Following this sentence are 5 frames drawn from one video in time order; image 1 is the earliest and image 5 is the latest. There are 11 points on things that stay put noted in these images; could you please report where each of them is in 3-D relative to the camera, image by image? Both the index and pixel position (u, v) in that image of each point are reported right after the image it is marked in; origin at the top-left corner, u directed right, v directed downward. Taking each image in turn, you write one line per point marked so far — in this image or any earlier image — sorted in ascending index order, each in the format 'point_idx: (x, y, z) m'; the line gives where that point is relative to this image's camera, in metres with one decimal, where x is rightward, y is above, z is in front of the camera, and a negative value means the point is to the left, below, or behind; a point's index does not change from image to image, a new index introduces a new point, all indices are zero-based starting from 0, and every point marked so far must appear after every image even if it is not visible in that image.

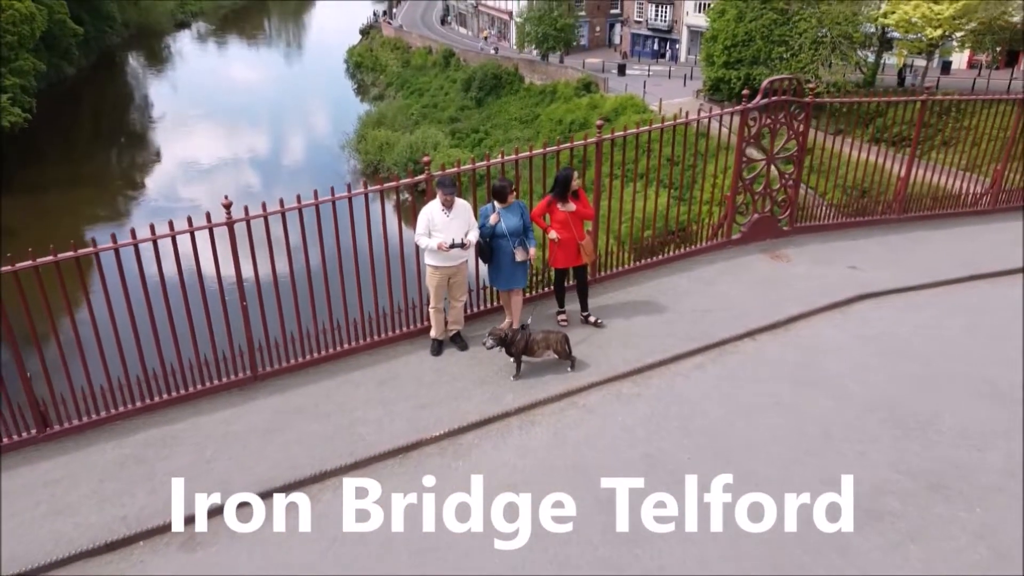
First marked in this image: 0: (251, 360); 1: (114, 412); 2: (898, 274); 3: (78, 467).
0: (-1.5, -0.3, +5.1) m
1: (-2.1, -0.6, +4.8) m
2: (+2.5, +0.1, +5.8) m
3: (-2.1, -0.8, +4.4) m
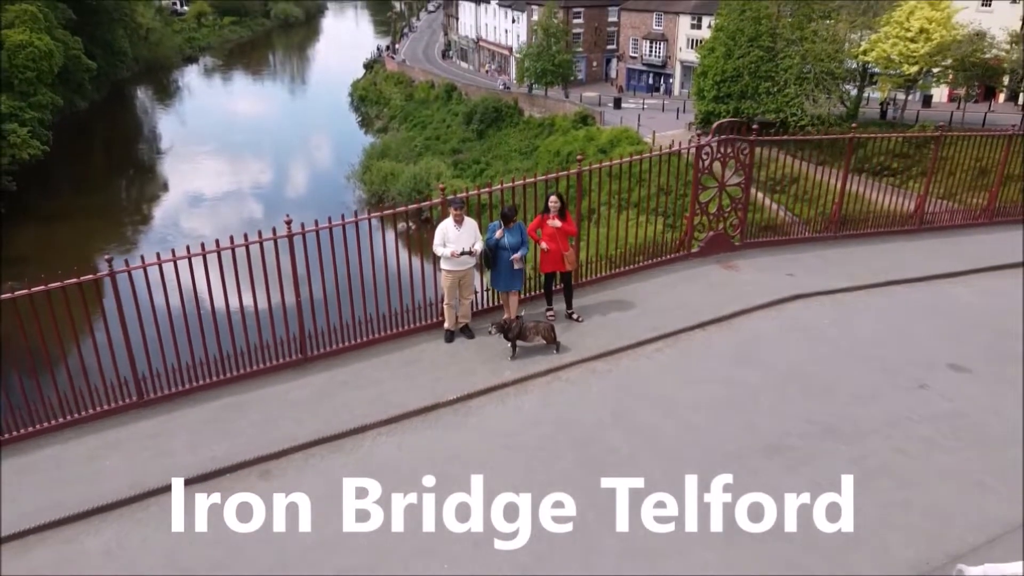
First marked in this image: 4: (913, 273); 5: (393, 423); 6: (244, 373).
0: (-1.5, -0.4, +6.2) m
1: (-2.1, -0.6, +6.0) m
2: (+2.5, +0.1, +7.0) m
3: (-2.1, -0.8, +5.5) m
4: (+3.3, +0.1, +7.4) m
5: (-0.7, -0.9, +5.4) m
6: (-1.8, -0.6, +6.3) m
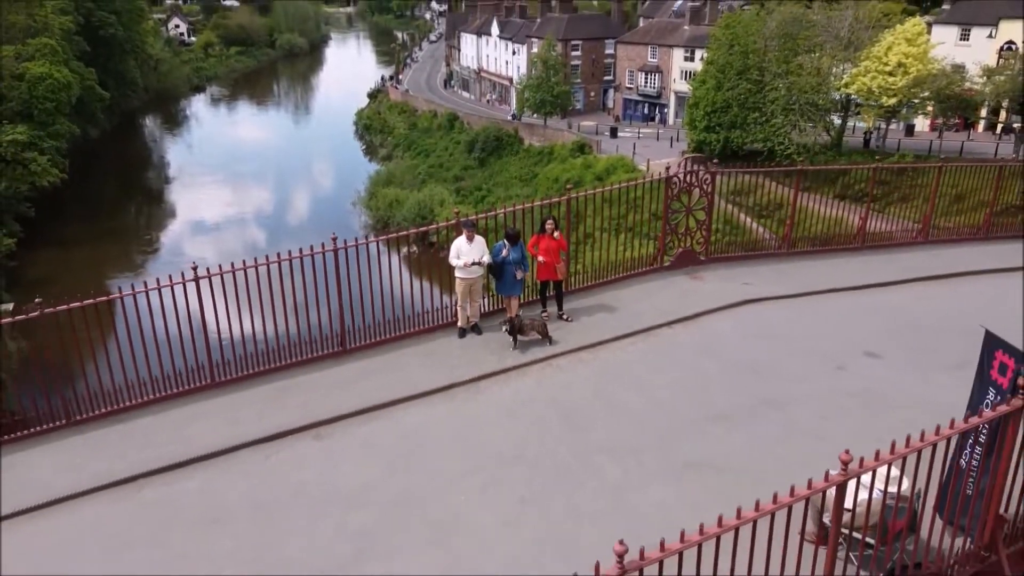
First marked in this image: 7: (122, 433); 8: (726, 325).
0: (-1.5, -0.4, +7.5) m
1: (-2.1, -0.7, +7.3) m
2: (+2.5, 0.0, +8.3) m
3: (-2.1, -0.9, +6.8) m
4: (+3.3, 0.0, +8.6) m
5: (-0.7, -0.9, +6.6) m
6: (-1.8, -0.6, +7.5) m
7: (-2.9, -1.1, +6.6) m
8: (+1.8, -0.3, +7.6) m
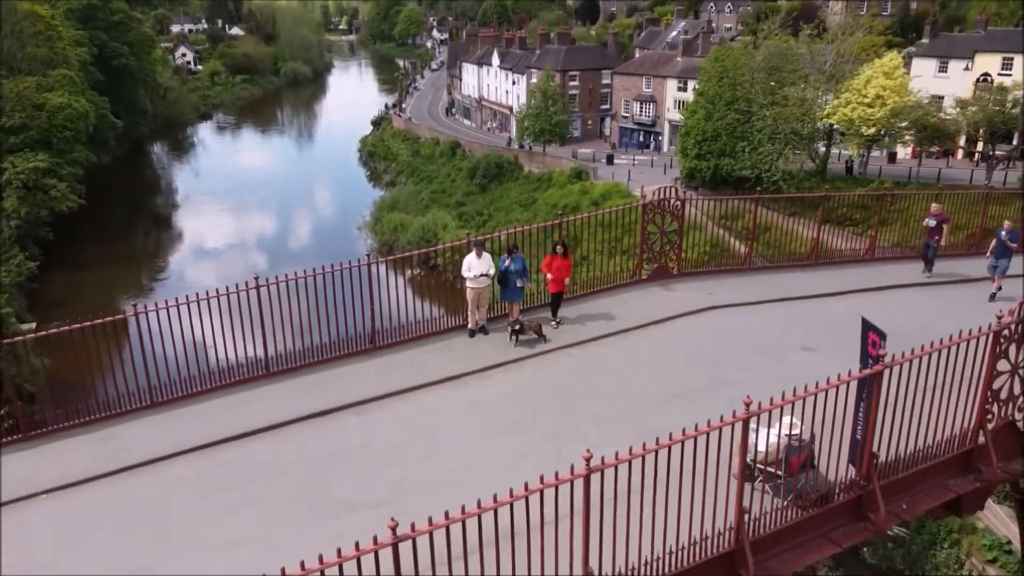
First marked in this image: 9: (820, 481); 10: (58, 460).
0: (-1.4, -0.5, +8.9) m
1: (-2.1, -0.7, +8.7) m
2: (+2.5, -0.1, +9.7) m
3: (-2.1, -0.9, +8.2) m
4: (+3.3, -0.1, +10.1) m
5: (-0.7, -0.9, +8.0) m
6: (-1.8, -0.7, +8.9) m
7: (-2.9, -1.1, +8.0) m
8: (+1.8, -0.4, +9.0) m
9: (+1.9, -1.2, +5.4) m
10: (-3.8, -1.4, +7.4) m
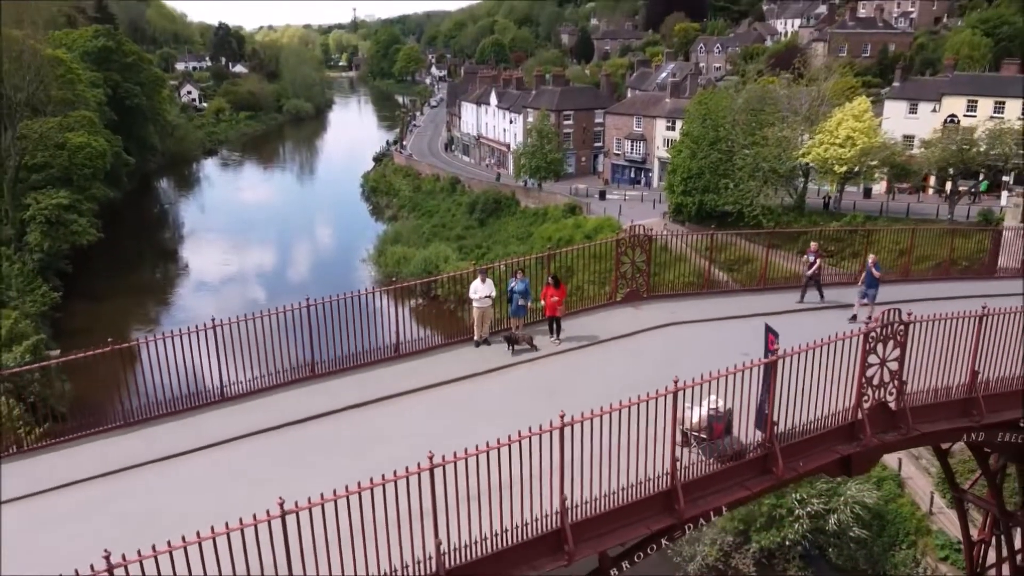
0: (-1.5, -0.8, +10.9) m
1: (-2.1, -1.0, +10.6) m
2: (+2.5, -0.4, +11.7) m
3: (-2.1, -1.2, +10.2) m
4: (+3.3, -0.4, +12.1) m
5: (-0.7, -1.2, +10.0) m
6: (-1.9, -1.0, +10.9) m
7: (-2.9, -1.4, +9.9) m
8: (+1.8, -0.7, +11.0) m
9: (+1.9, -1.3, +7.4) m
10: (-3.8, -1.6, +9.3) m
